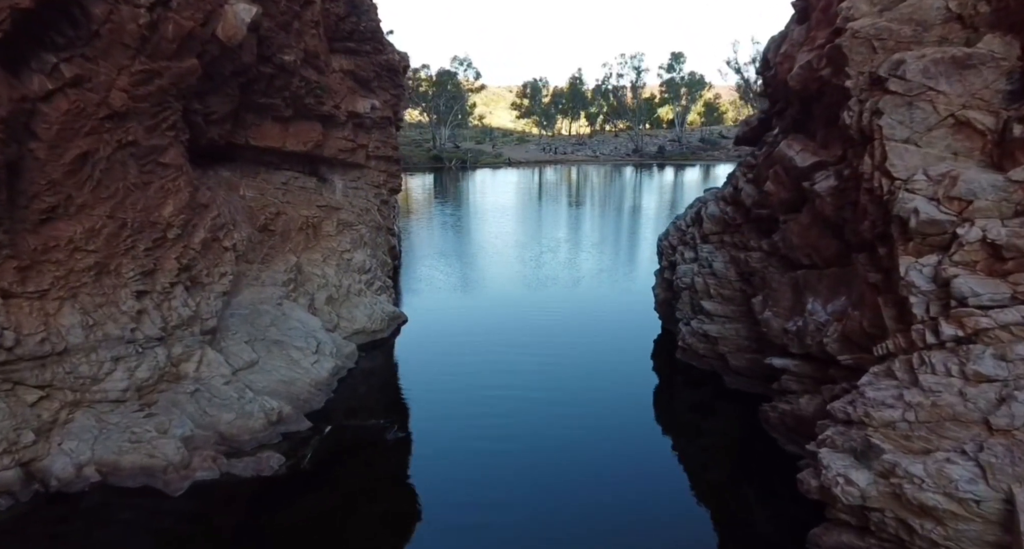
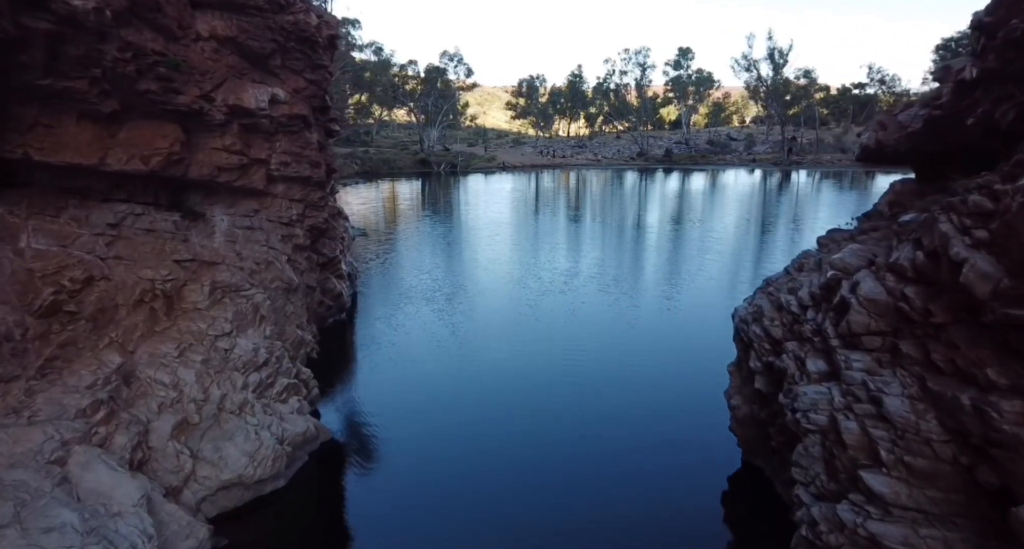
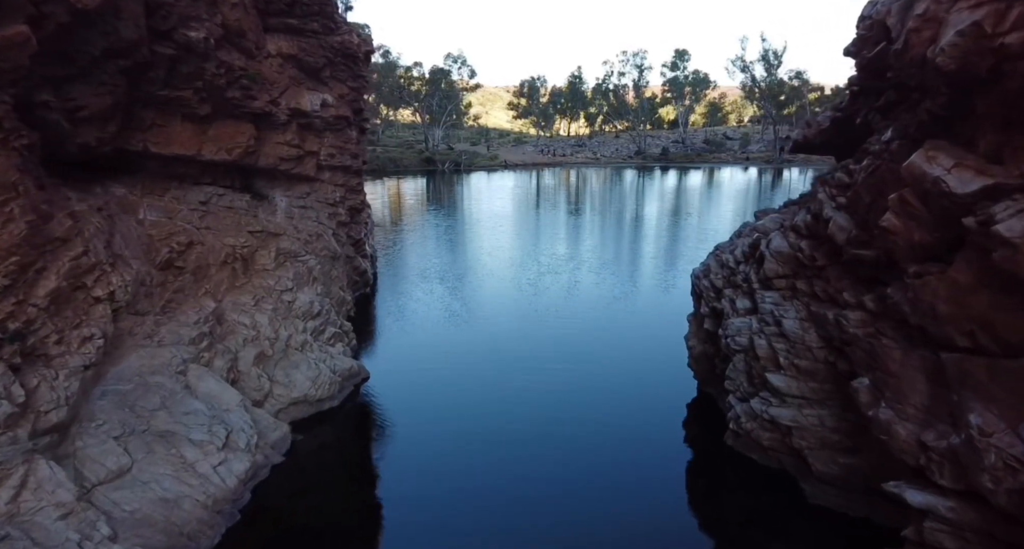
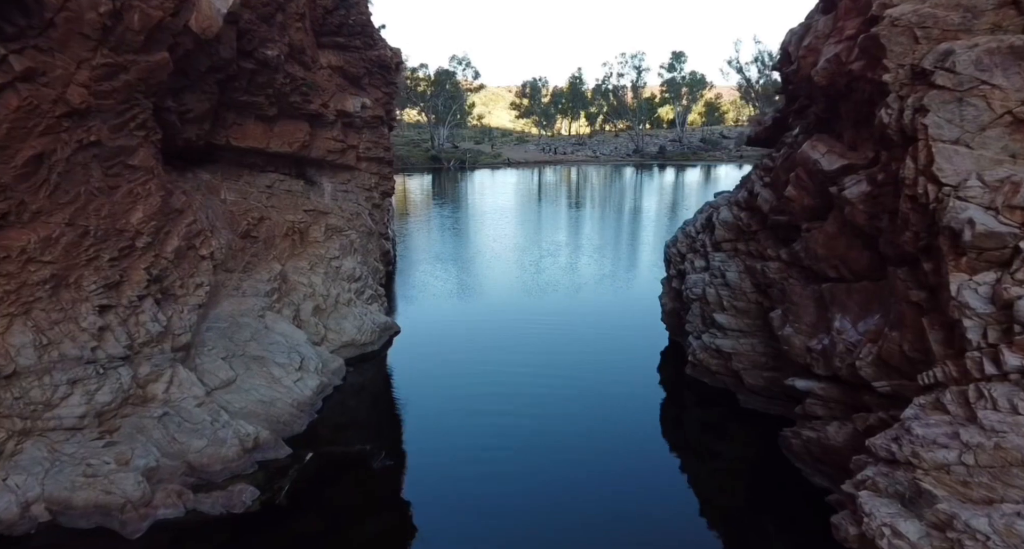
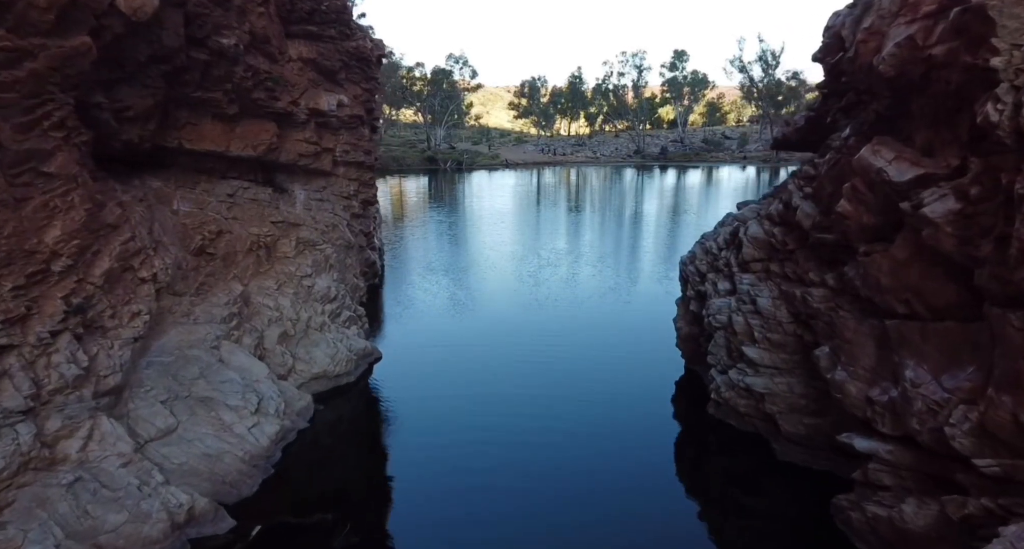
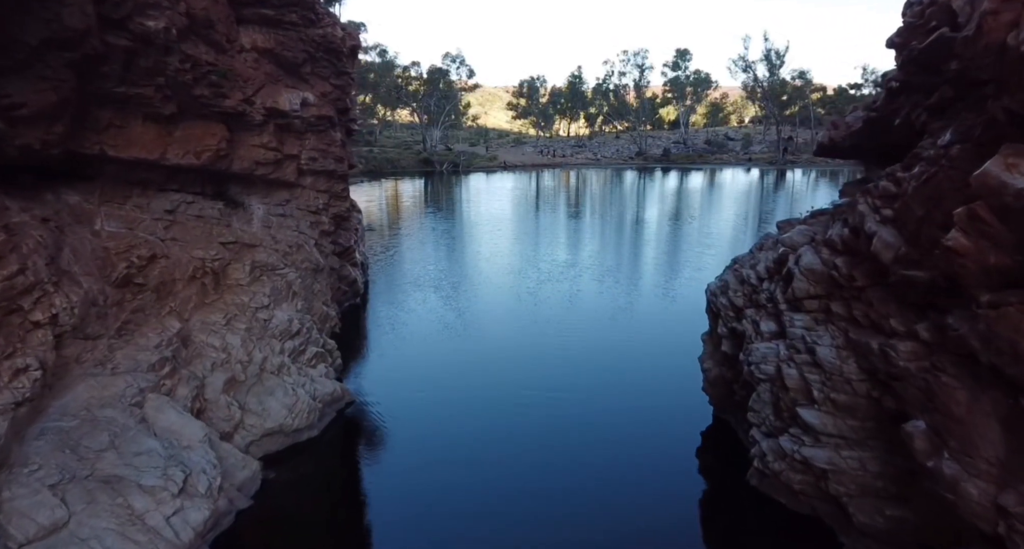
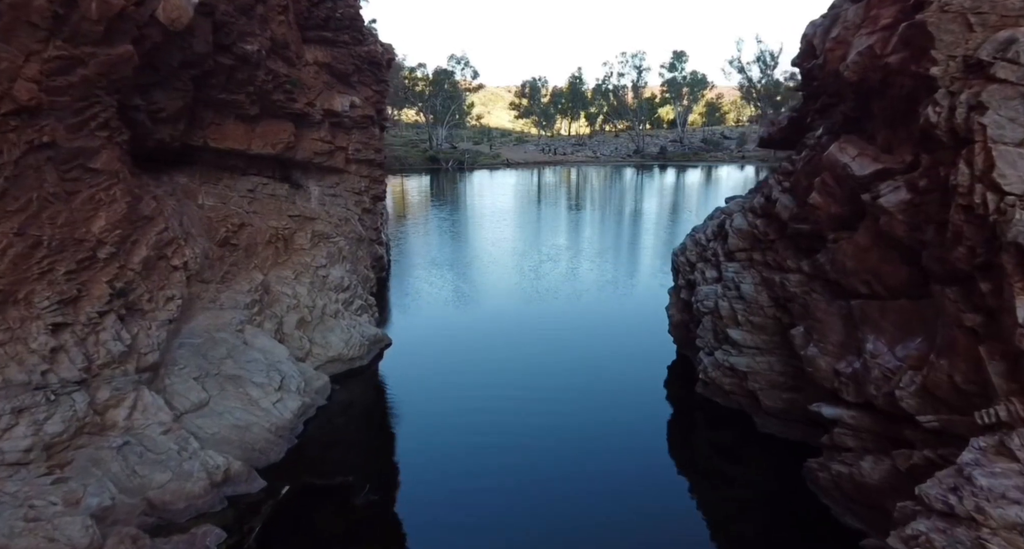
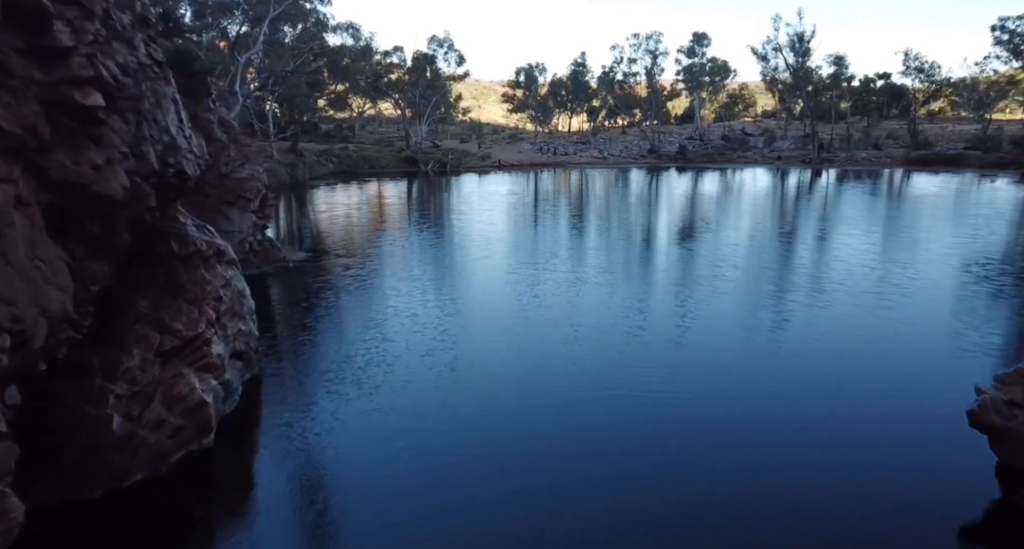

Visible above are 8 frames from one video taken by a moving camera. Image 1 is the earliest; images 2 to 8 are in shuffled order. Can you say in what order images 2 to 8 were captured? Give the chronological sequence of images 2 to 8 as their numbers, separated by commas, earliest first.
4, 7, 5, 3, 6, 2, 8
